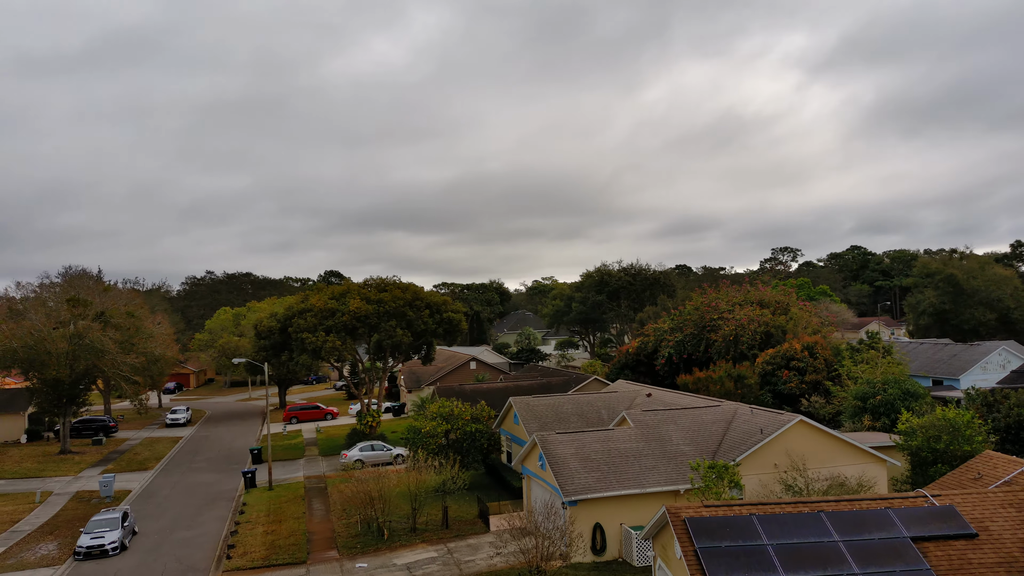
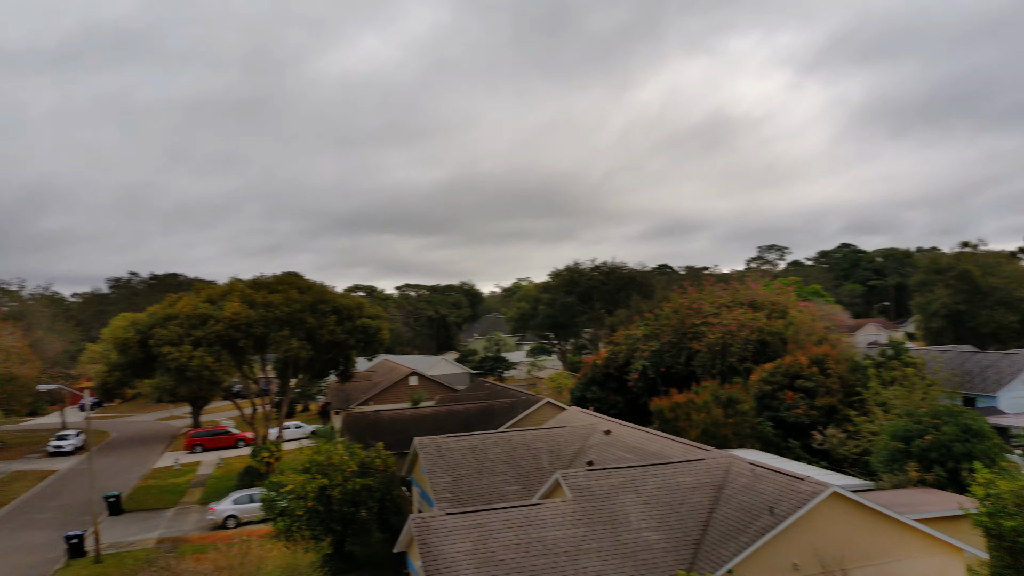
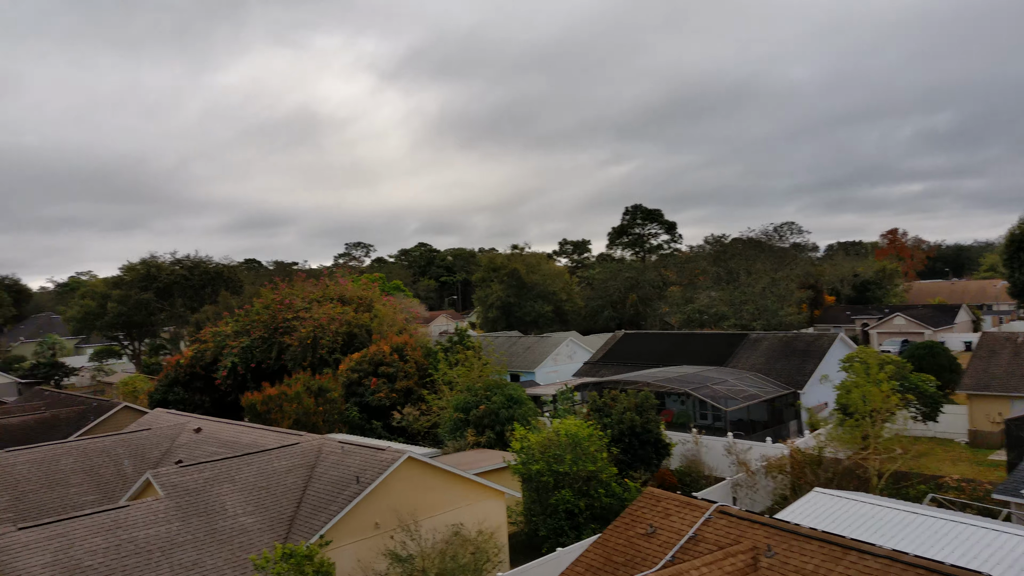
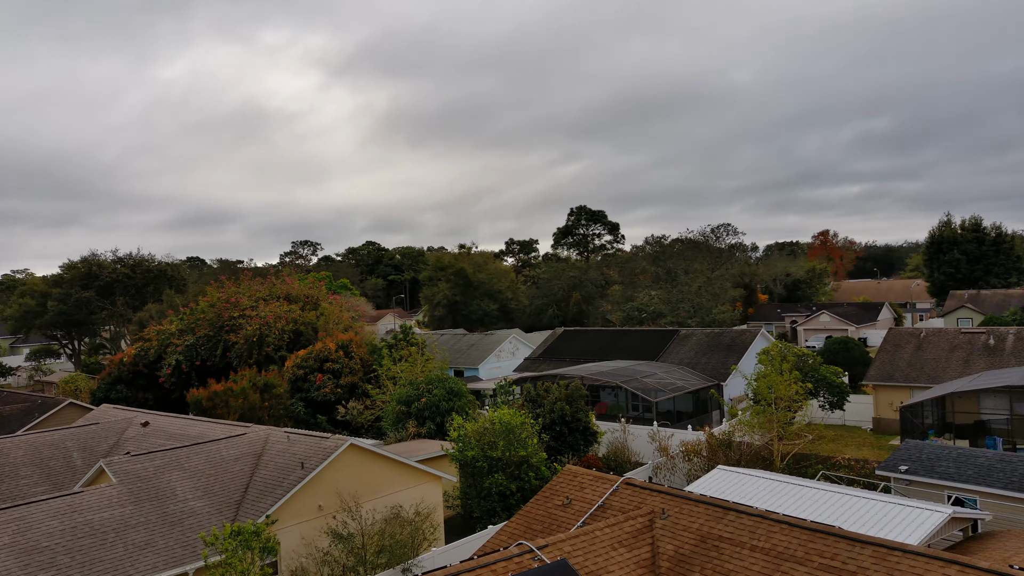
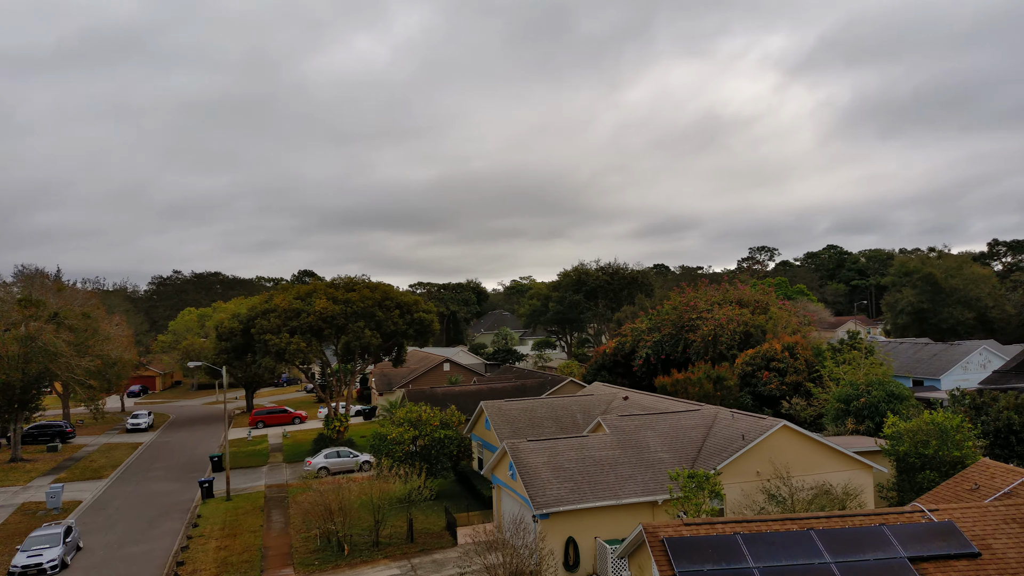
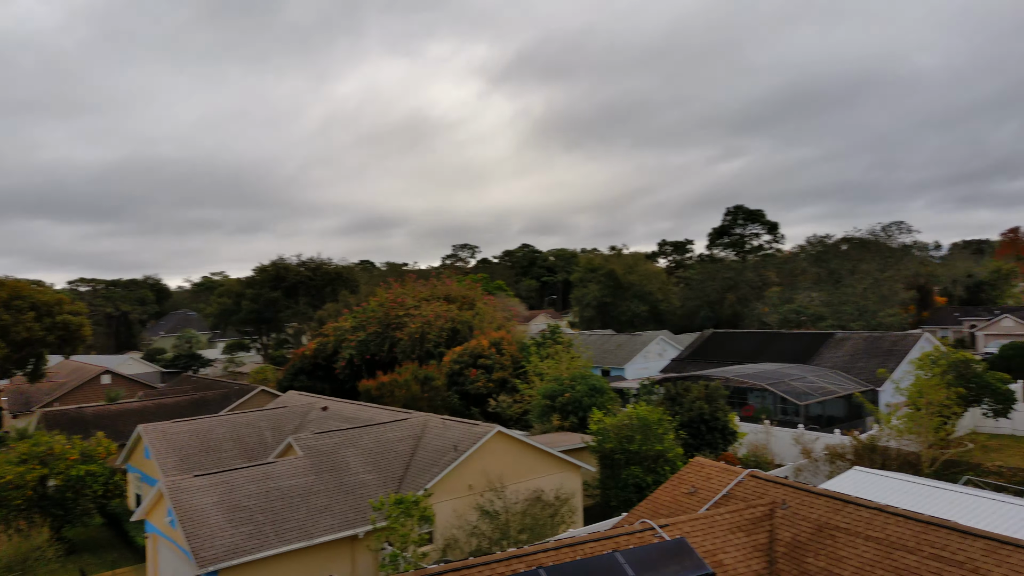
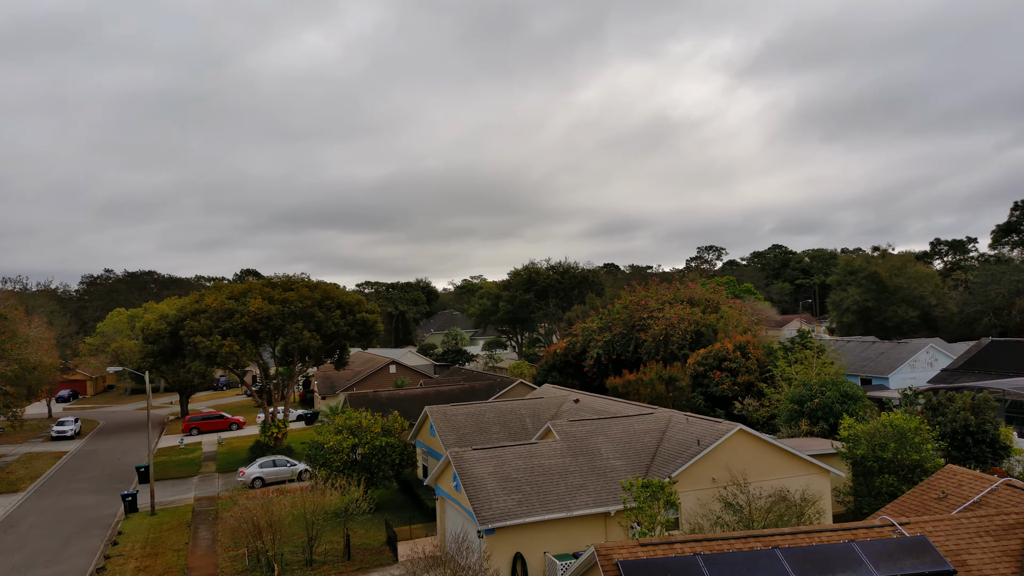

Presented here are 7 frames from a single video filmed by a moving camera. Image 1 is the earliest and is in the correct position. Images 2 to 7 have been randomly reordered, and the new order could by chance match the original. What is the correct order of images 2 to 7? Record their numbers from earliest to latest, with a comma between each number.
5, 7, 6, 4, 3, 2
